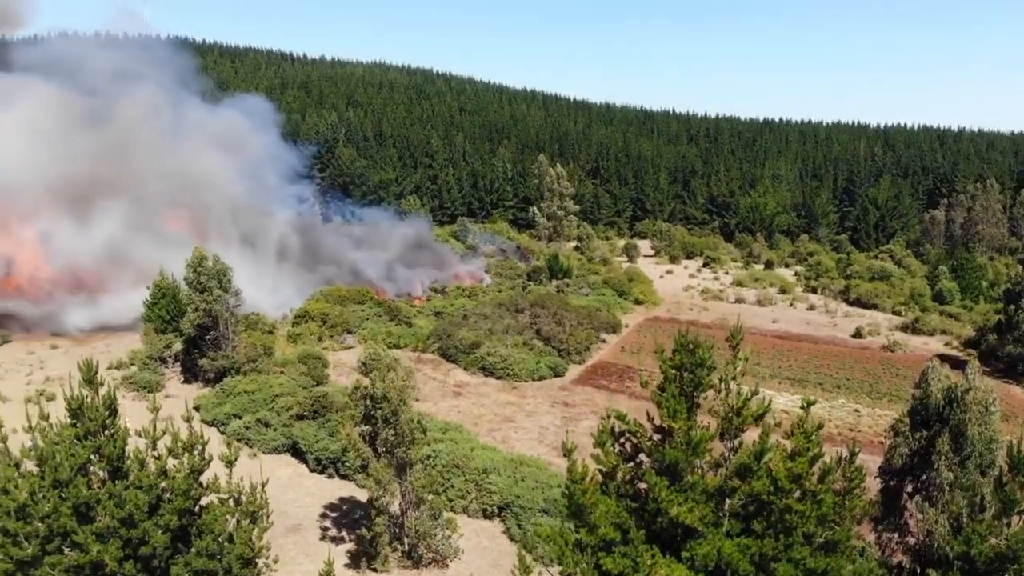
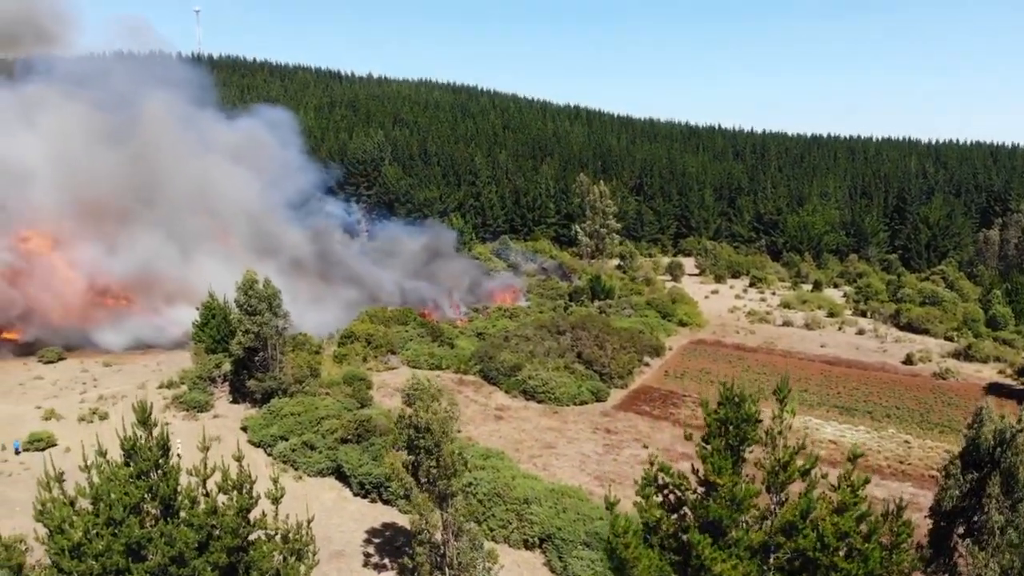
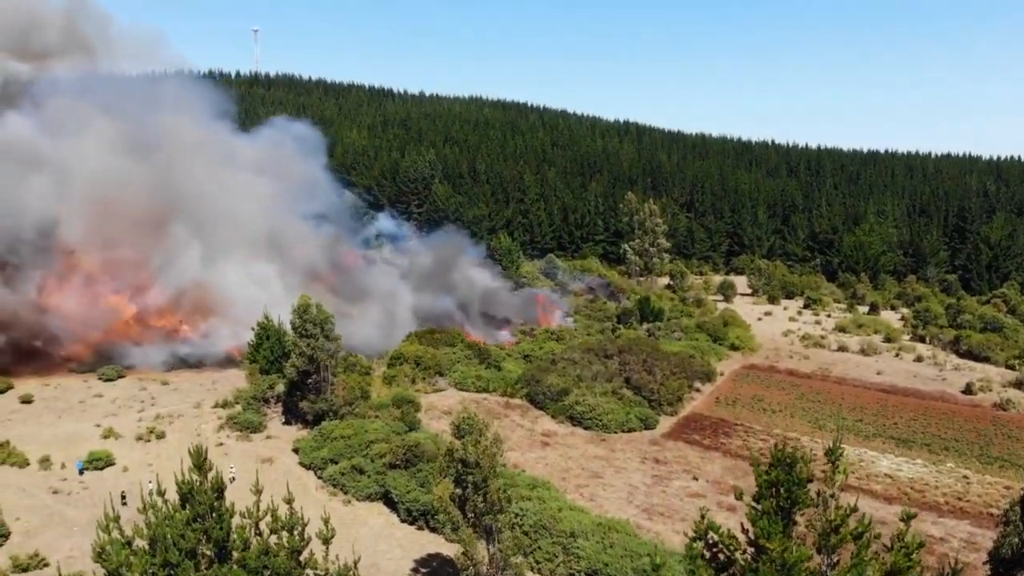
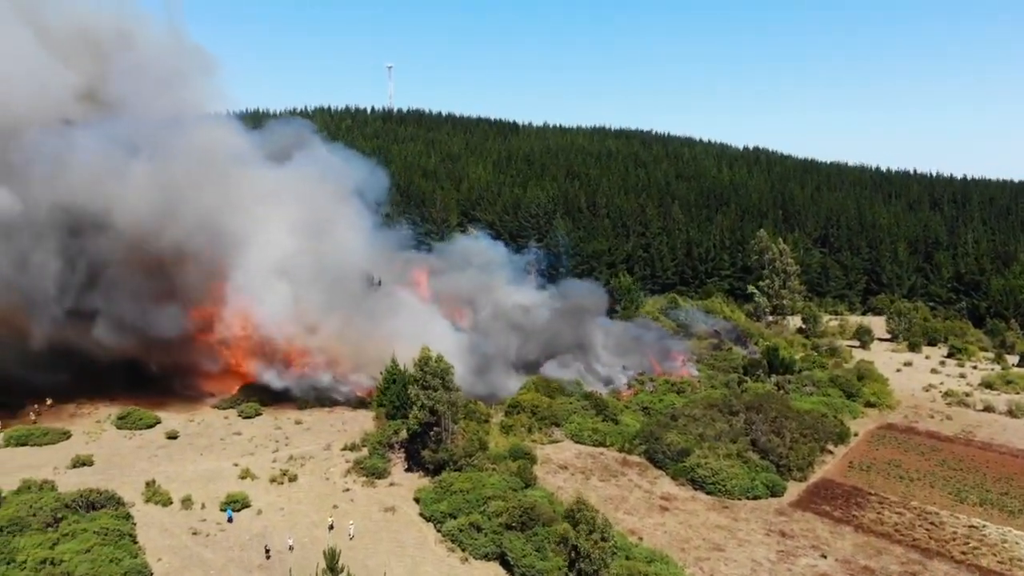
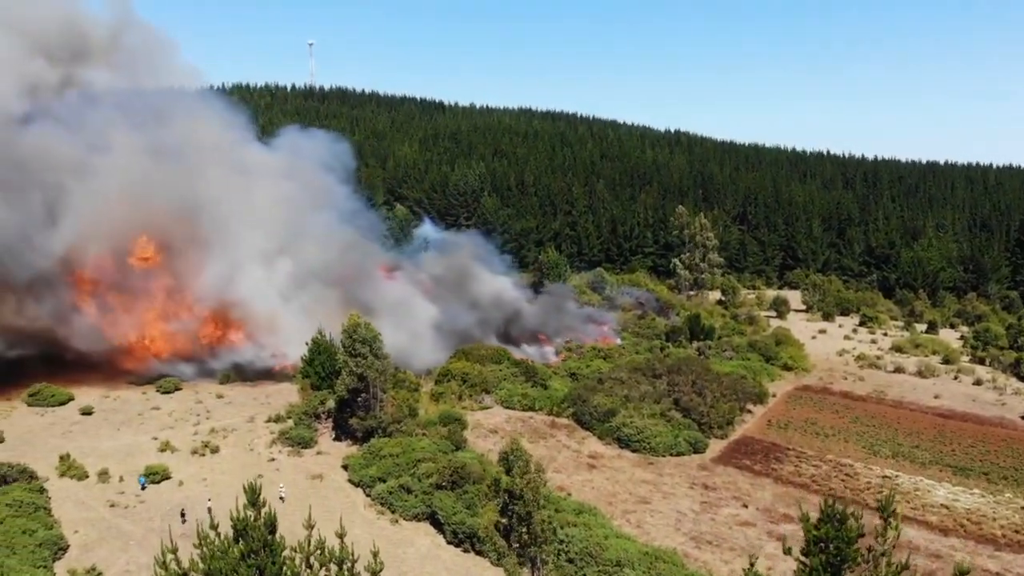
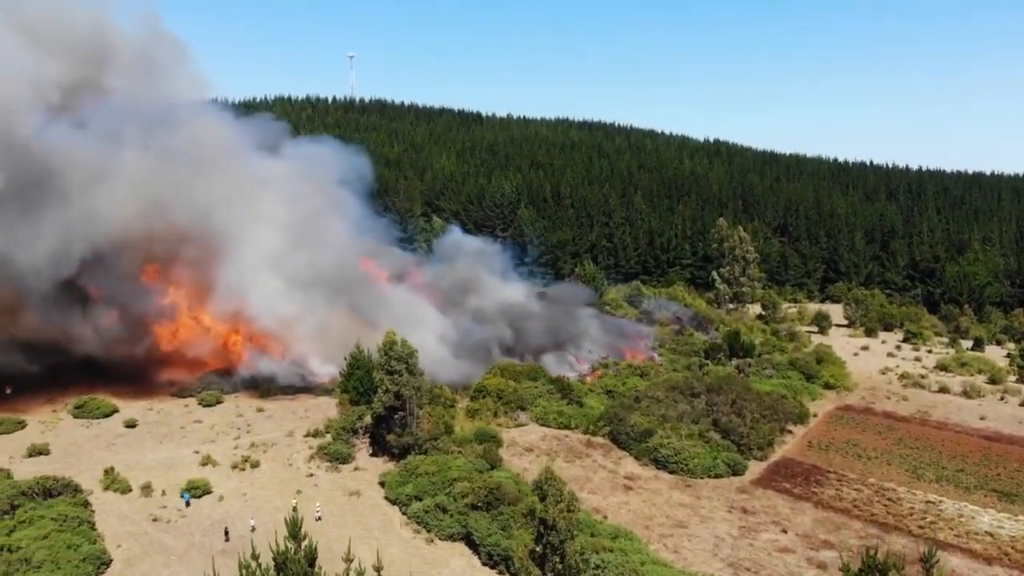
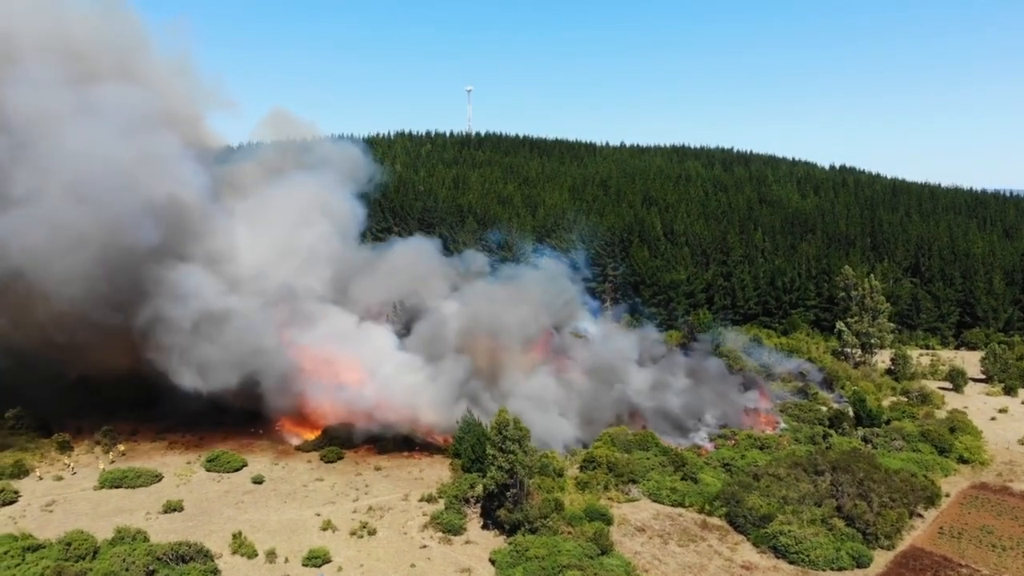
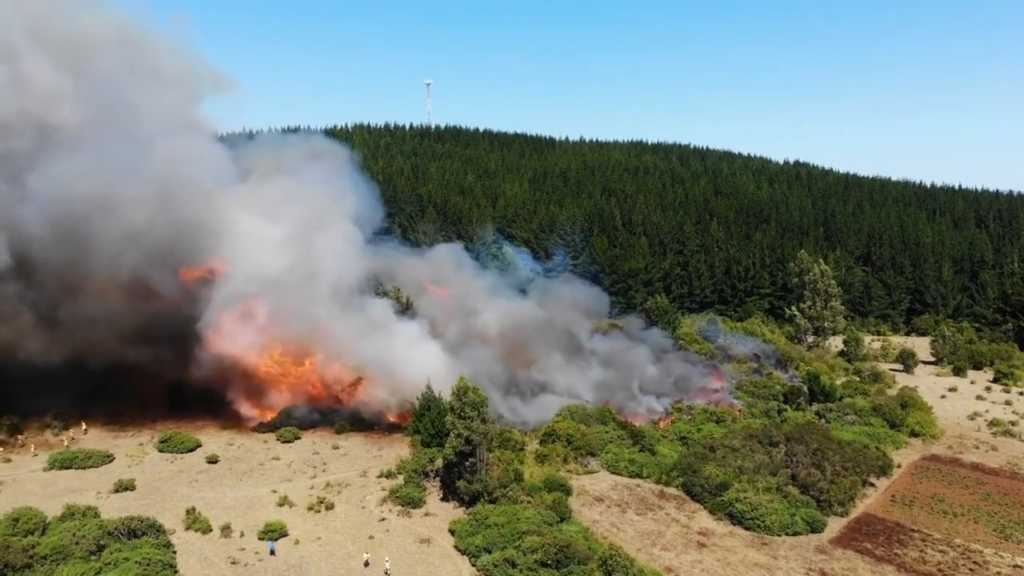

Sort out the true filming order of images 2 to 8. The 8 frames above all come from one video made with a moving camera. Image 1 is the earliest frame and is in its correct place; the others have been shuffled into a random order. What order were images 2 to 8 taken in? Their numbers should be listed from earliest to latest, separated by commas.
2, 3, 5, 6, 4, 8, 7
